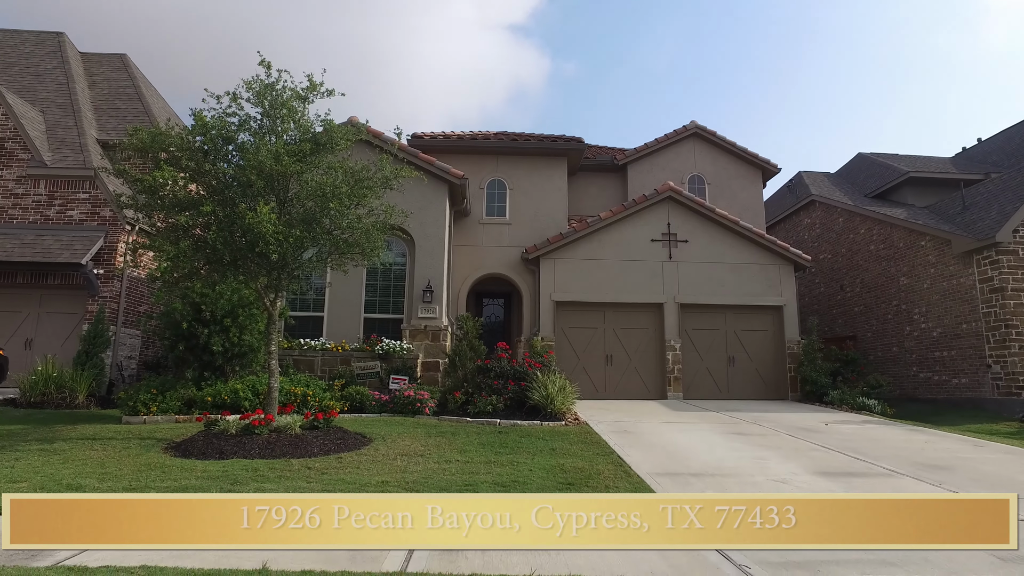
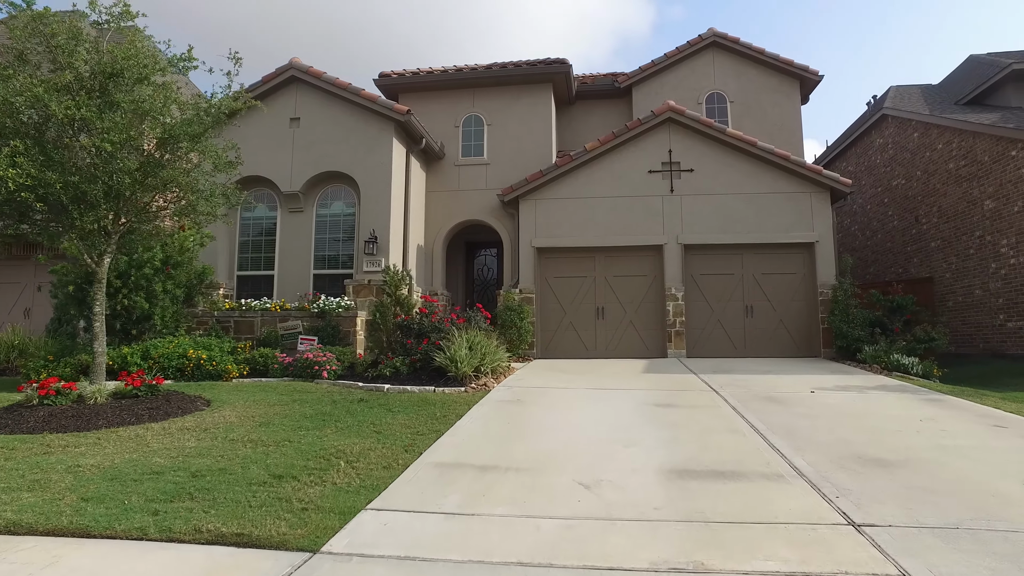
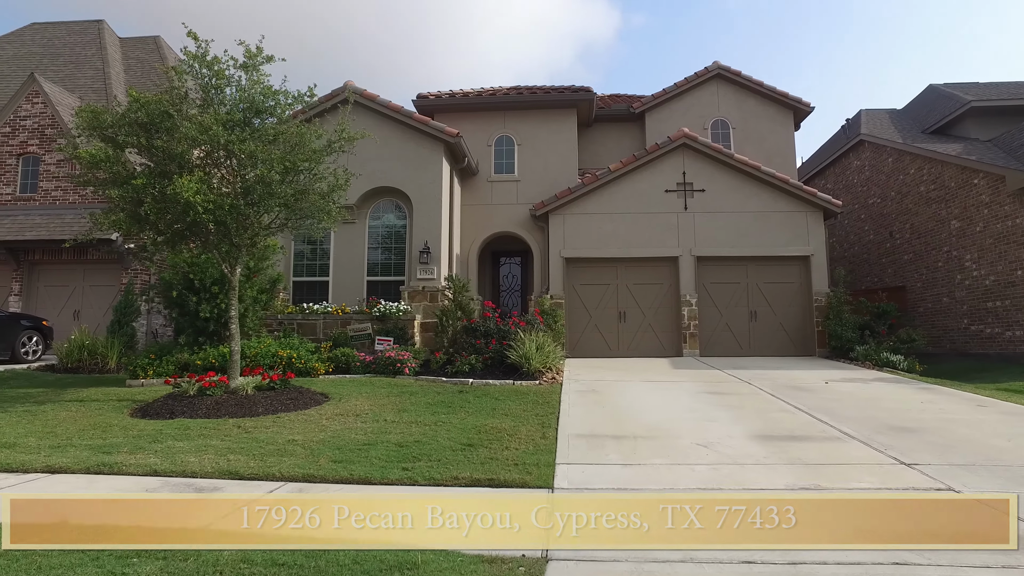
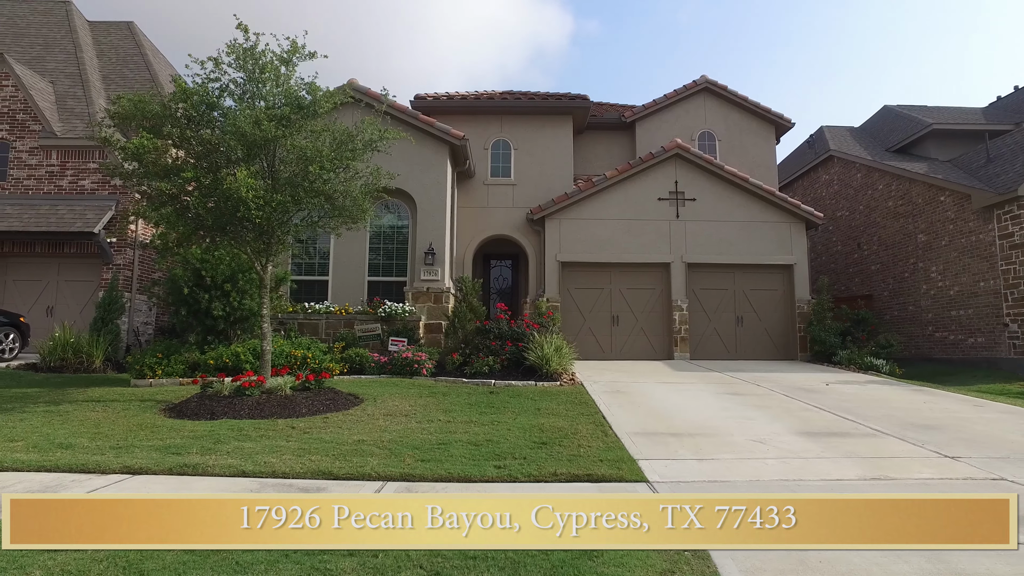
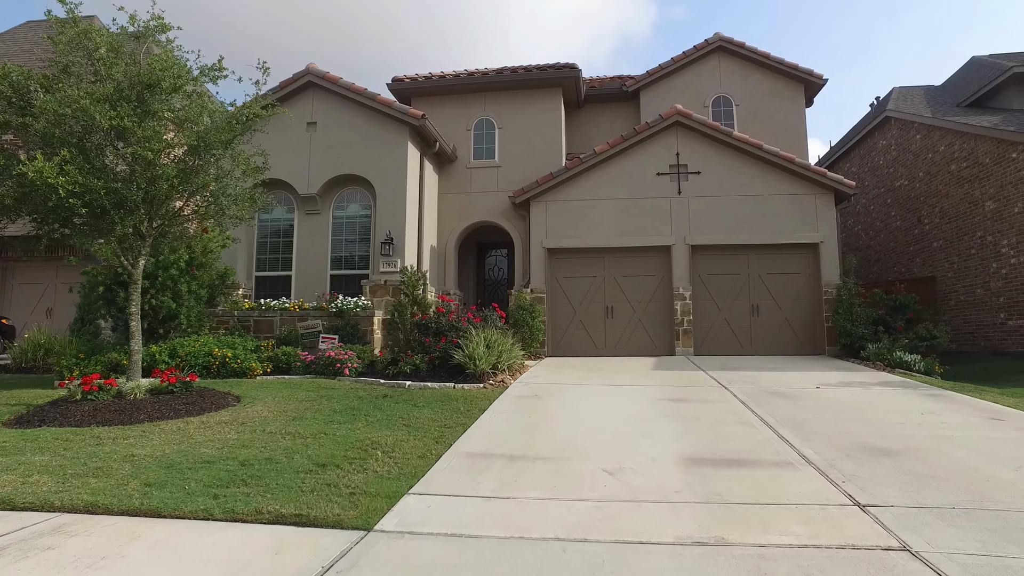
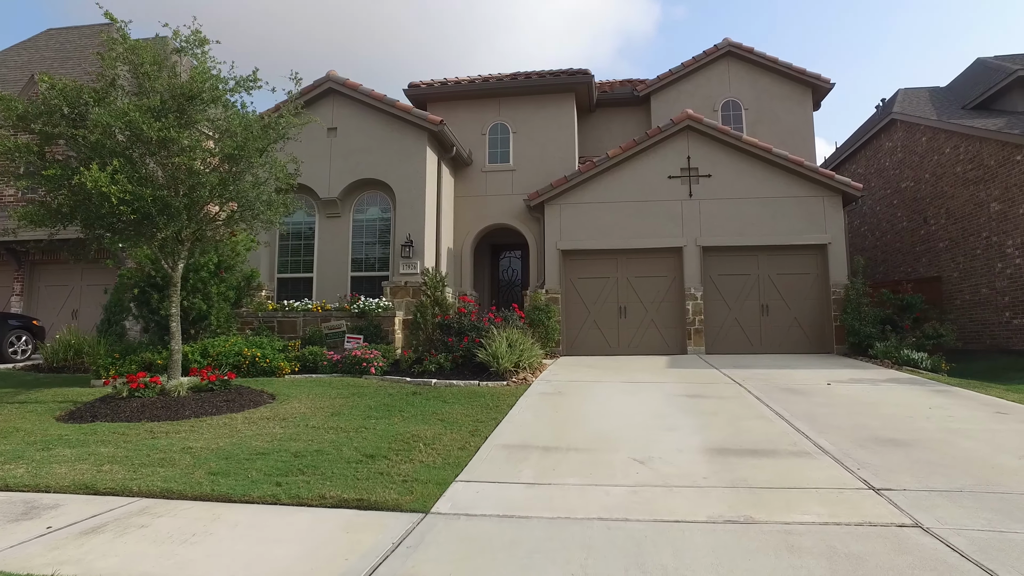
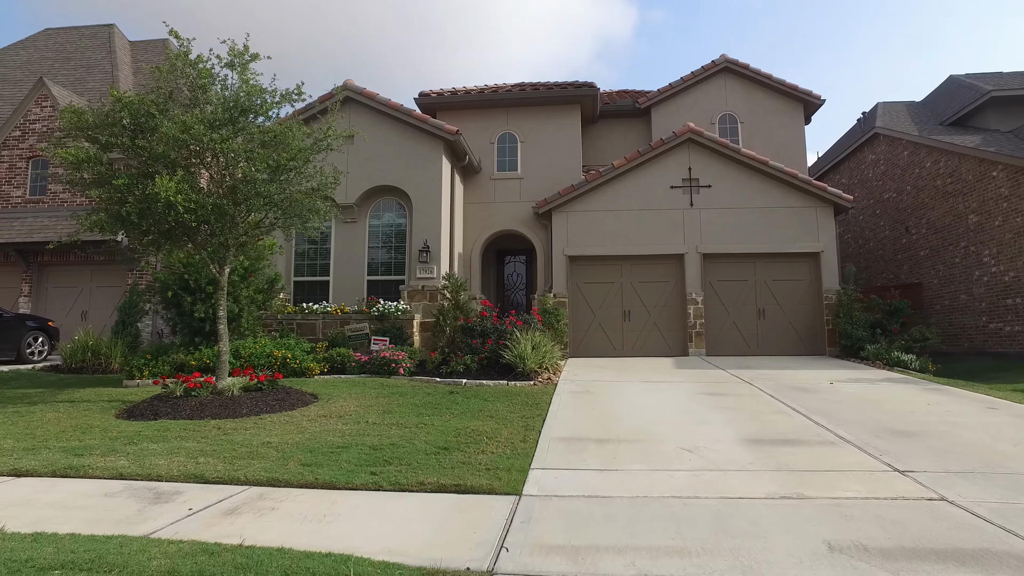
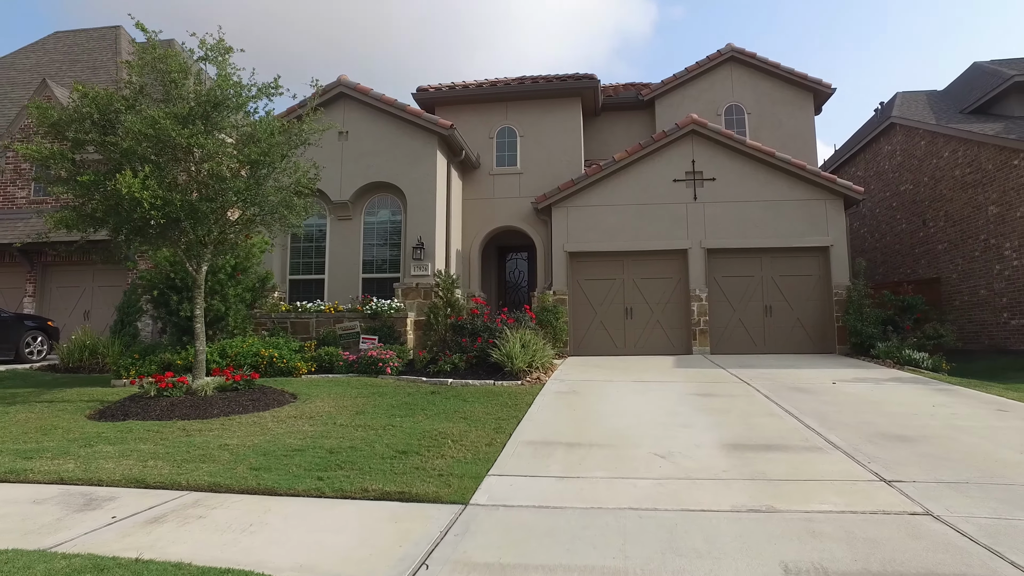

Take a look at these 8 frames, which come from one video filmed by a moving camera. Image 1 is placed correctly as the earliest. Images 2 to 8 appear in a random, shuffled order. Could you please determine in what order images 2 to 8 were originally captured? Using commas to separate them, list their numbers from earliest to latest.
4, 3, 7, 8, 6, 5, 2
